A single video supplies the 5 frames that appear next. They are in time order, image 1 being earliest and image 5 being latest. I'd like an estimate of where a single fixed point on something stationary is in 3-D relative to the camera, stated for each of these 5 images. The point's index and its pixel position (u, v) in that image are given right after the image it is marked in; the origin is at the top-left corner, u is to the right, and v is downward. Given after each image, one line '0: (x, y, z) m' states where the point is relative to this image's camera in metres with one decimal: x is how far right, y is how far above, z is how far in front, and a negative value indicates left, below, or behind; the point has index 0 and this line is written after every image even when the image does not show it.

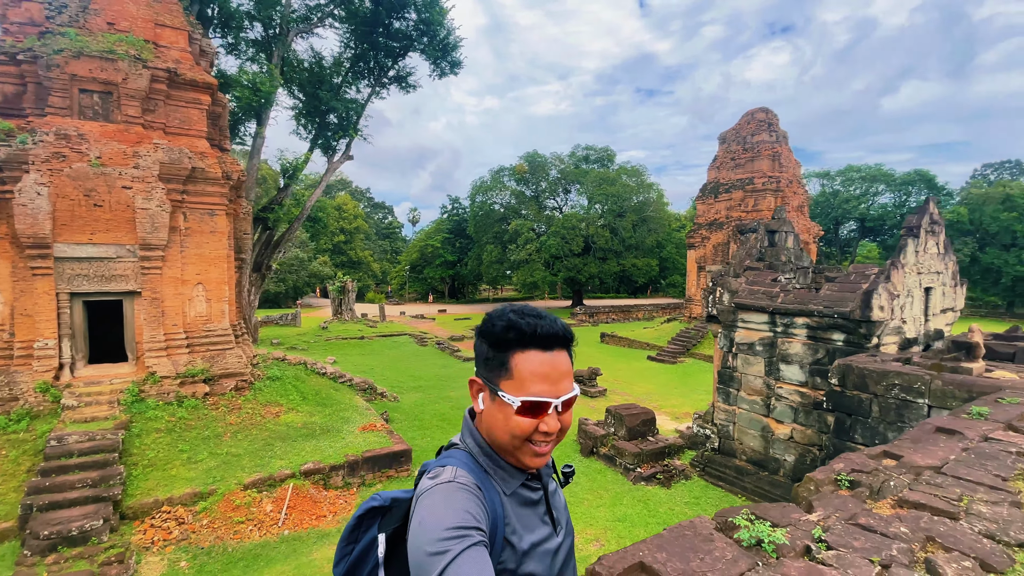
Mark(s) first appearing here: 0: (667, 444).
0: (+2.6, -2.6, +7.4) m
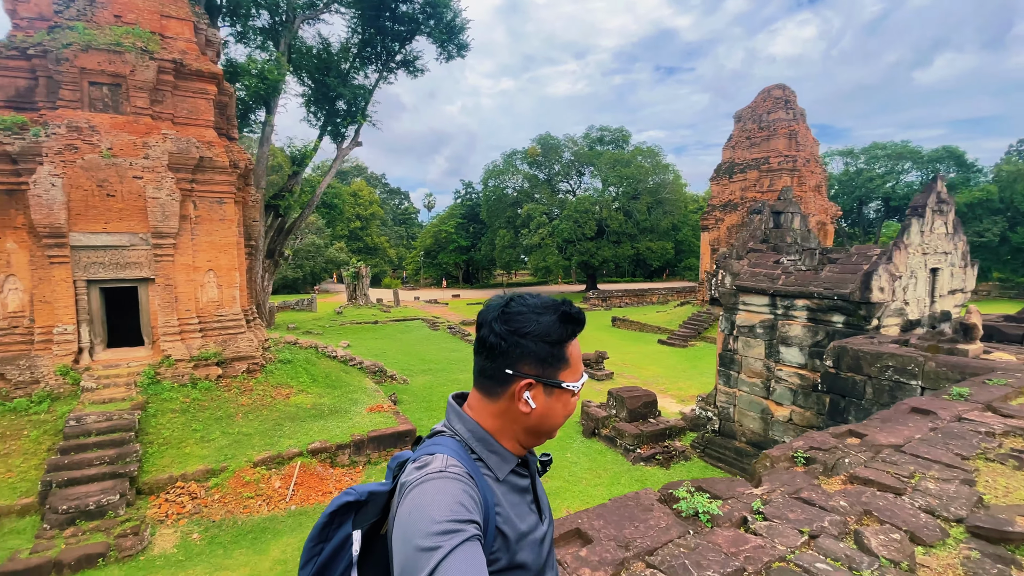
0: (+2.6, -2.3, +7.4) m
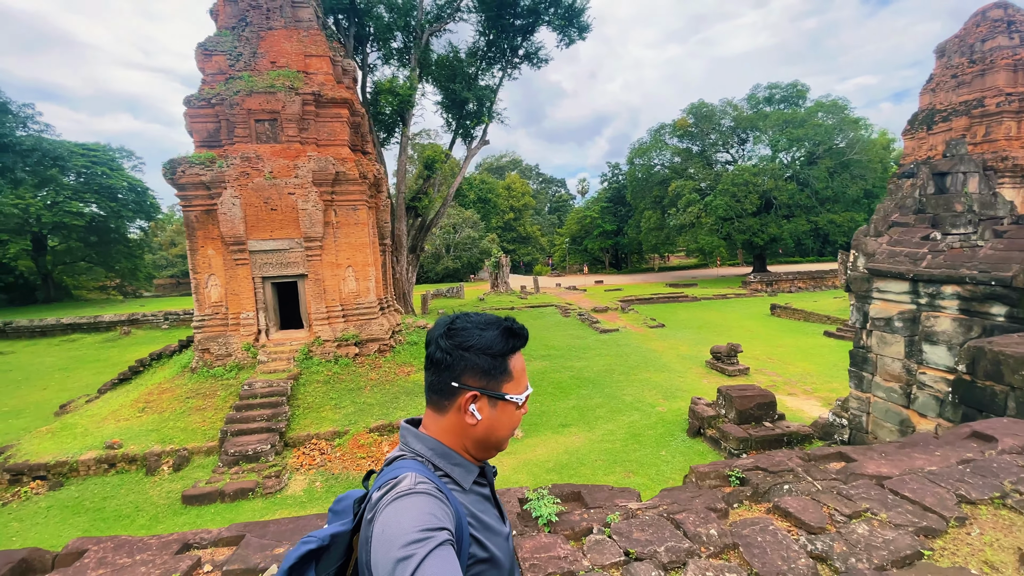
0: (+4.0, -2.1, +6.4) m
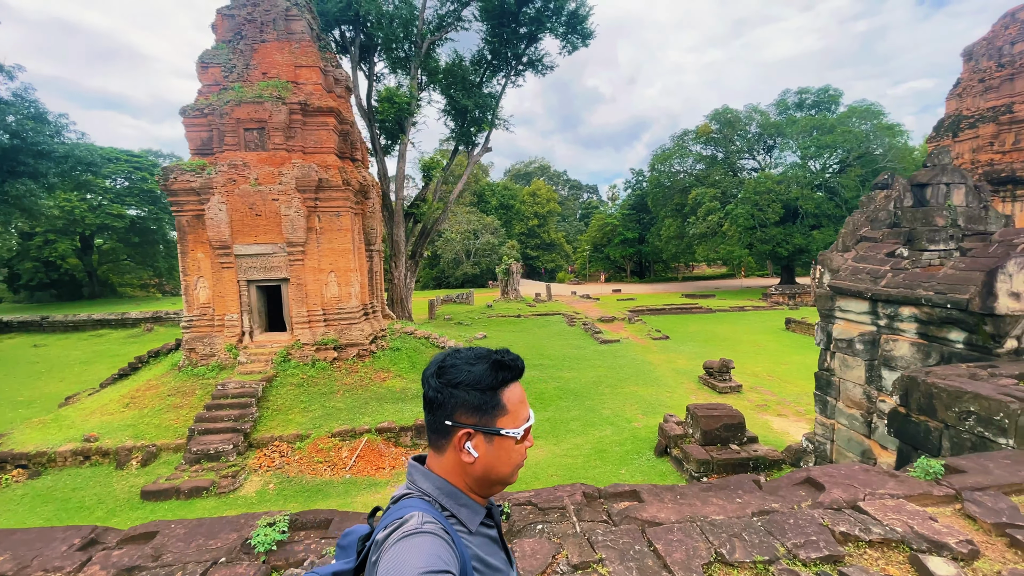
0: (+3.3, -2.3, +6.1) m
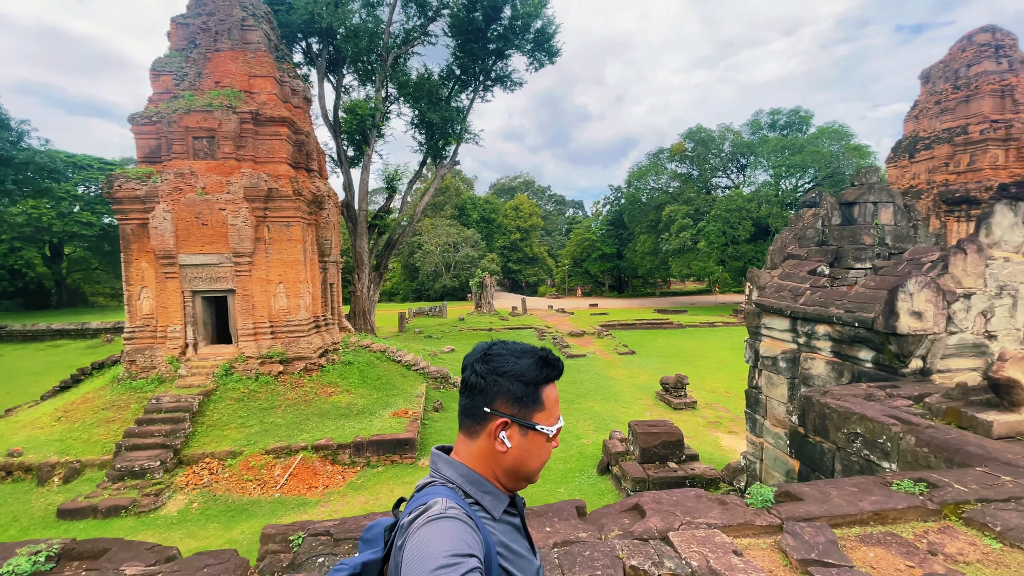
0: (+2.4, -2.5, +6.0) m
